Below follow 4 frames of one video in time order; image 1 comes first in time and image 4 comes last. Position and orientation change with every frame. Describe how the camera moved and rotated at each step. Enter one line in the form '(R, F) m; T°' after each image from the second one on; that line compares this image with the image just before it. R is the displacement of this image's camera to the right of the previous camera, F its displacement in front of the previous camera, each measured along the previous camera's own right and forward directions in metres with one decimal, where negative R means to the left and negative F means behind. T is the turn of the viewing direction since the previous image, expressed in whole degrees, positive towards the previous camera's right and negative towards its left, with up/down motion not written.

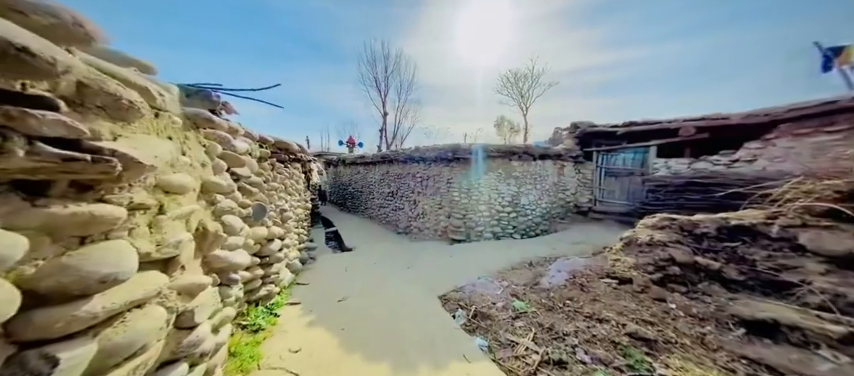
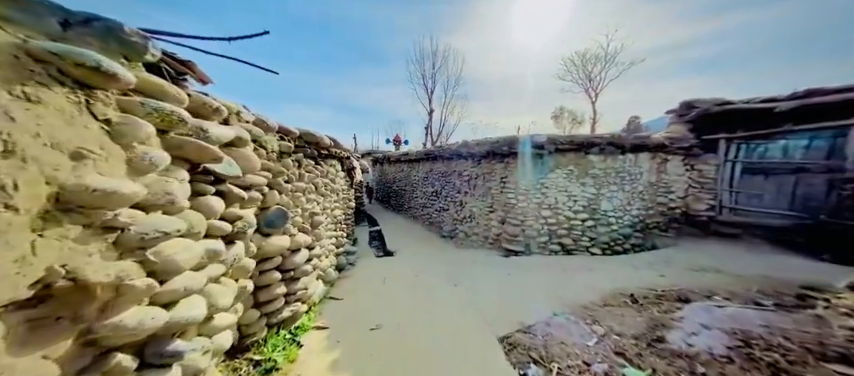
(-0.2, +0.9) m; -10°
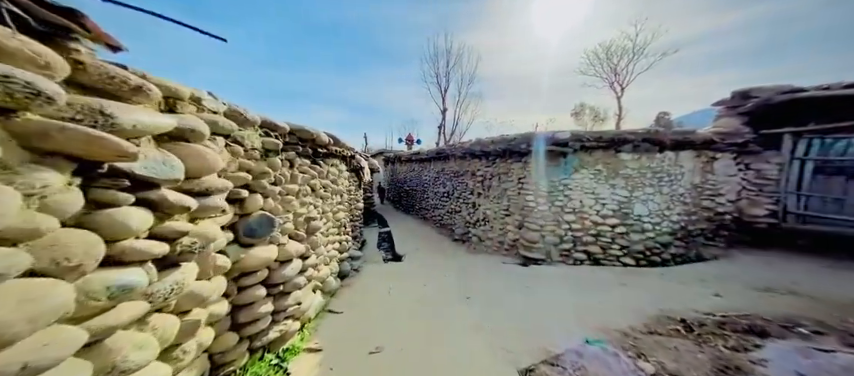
(0.0, +0.4) m; -3°
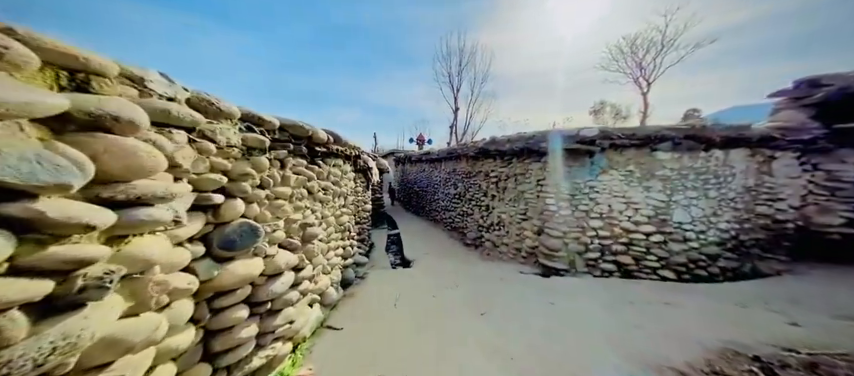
(0.0, +0.4) m; -3°
